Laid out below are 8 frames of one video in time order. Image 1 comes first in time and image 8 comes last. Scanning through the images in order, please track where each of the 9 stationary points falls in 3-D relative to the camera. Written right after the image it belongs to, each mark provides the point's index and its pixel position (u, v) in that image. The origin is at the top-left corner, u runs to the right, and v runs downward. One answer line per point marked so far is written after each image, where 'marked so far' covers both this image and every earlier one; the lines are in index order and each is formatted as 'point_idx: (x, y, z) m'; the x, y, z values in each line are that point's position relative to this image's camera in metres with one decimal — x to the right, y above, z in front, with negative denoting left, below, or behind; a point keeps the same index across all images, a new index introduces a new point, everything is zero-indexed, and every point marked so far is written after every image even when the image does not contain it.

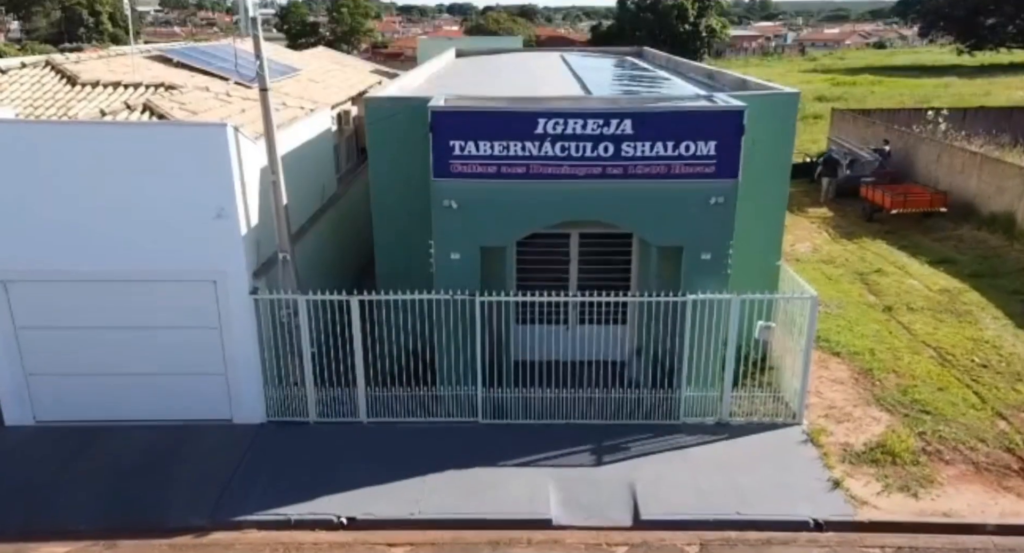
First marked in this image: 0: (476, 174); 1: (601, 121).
0: (-0.5, +1.3, +11.1) m
1: (+1.1, +2.0, +10.9) m
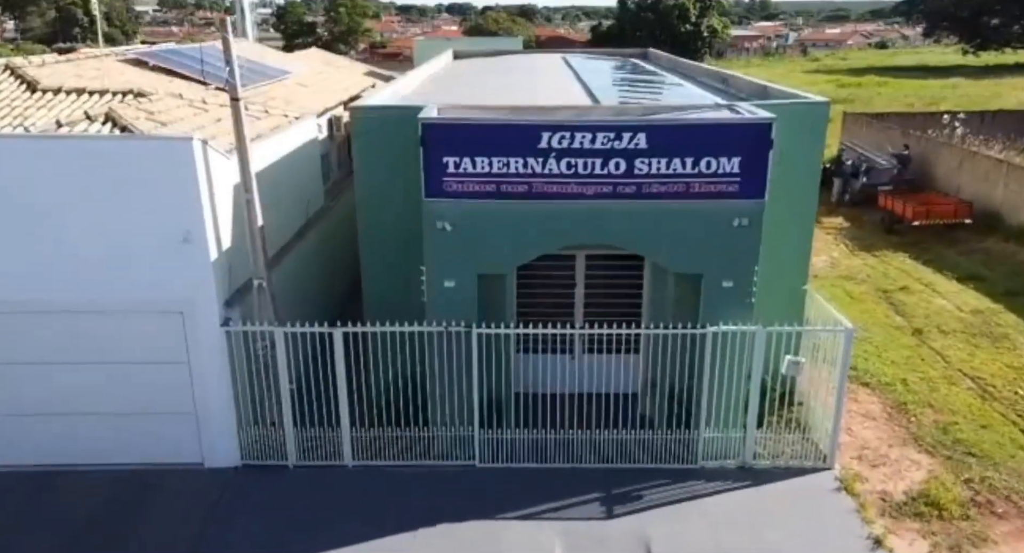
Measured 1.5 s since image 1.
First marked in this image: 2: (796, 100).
0: (-0.5, +1.0, +10.0) m
1: (+1.2, +1.6, +9.7) m
2: (+3.6, +2.3, +10.8) m
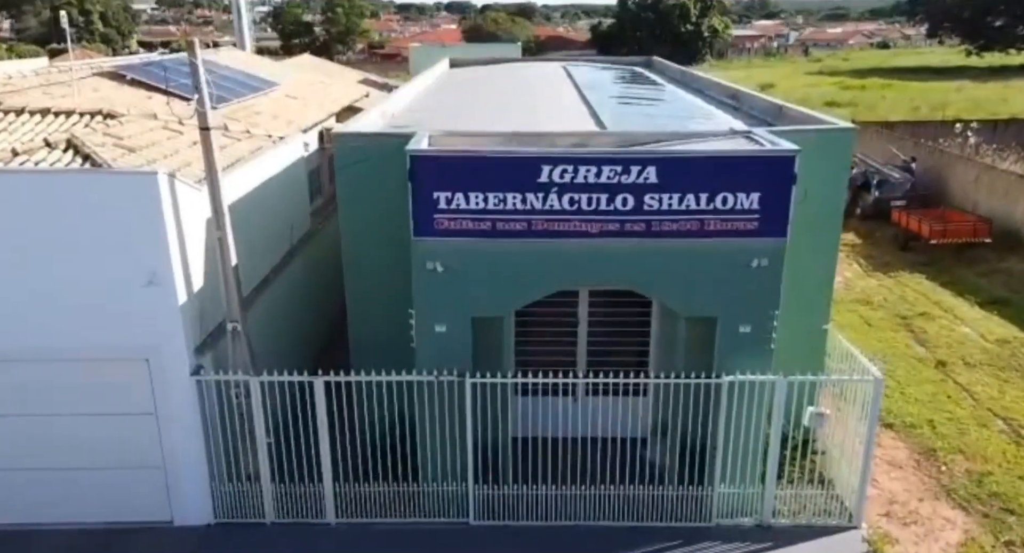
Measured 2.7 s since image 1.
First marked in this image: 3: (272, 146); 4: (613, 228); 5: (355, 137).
0: (-0.5, +0.5, +9.1) m
1: (+1.1, +1.1, +8.8) m
2: (+3.6, +1.8, +9.9) m
3: (-3.7, +2.0, +12.9) m
4: (+1.1, +0.5, +9.0) m
5: (-1.8, +1.6, +9.6) m
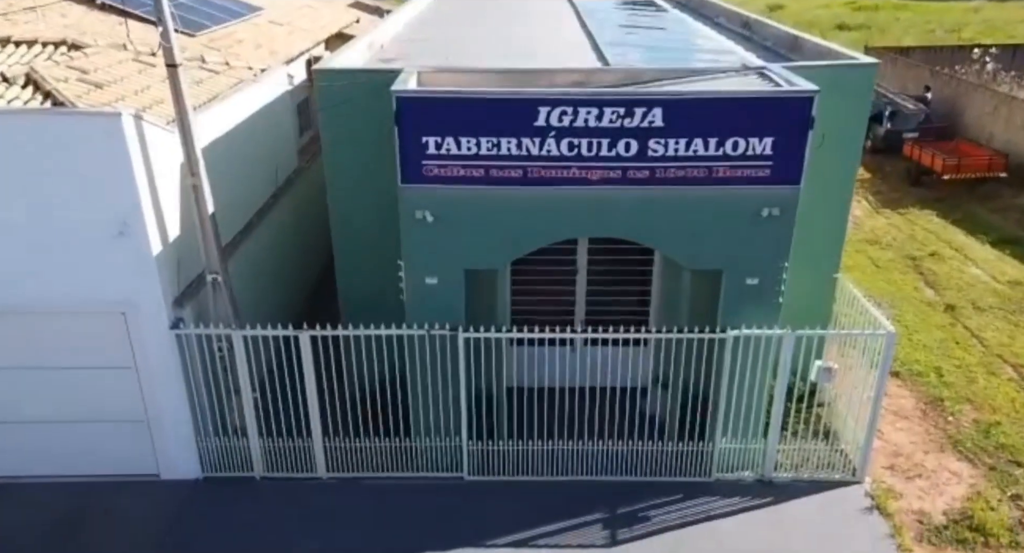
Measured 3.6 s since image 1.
0: (-0.6, +1.0, +8.5) m
1: (+1.1, +1.6, +8.2) m
2: (+3.5, +2.3, +9.2) m
3: (-3.7, +2.8, +12.2) m
4: (+1.0, +1.0, +8.5) m
5: (-1.9, +2.1, +8.9) m
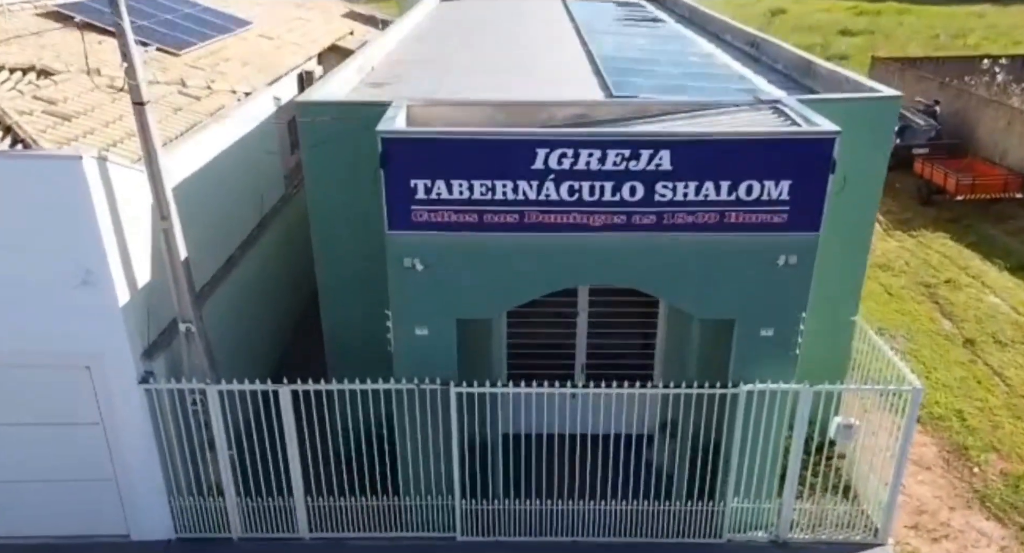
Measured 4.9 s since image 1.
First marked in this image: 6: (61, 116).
0: (-0.6, +0.5, +7.8) m
1: (+1.0, +1.1, +7.5) m
2: (+3.5, +1.8, +8.5) m
3: (-3.8, +2.3, +11.5) m
4: (+1.0, +0.5, +7.8) m
5: (-1.9, +1.6, +8.3) m
6: (-4.9, +1.8, +9.2) m
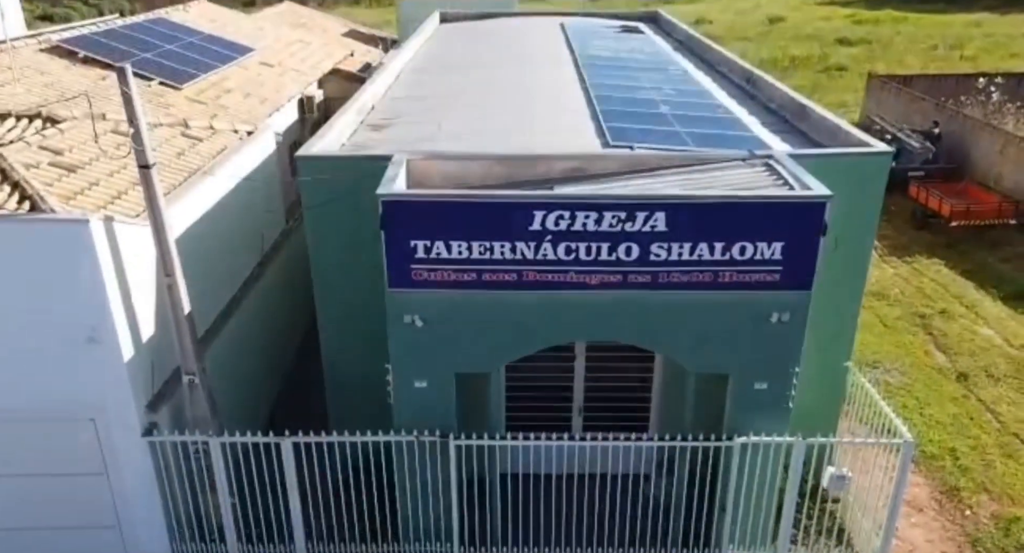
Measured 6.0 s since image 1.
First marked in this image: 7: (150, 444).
0: (-0.6, -0.1, +8.0) m
1: (+1.0, +0.6, +7.6) m
2: (+3.5, +1.3, +8.7) m
3: (-3.8, +1.8, +11.7) m
4: (+1.0, 0.0, +8.0) m
5: (-1.9, +1.1, +8.4) m
6: (-5.0, +1.2, +9.4) m
7: (-3.7, -1.7, +8.5) m
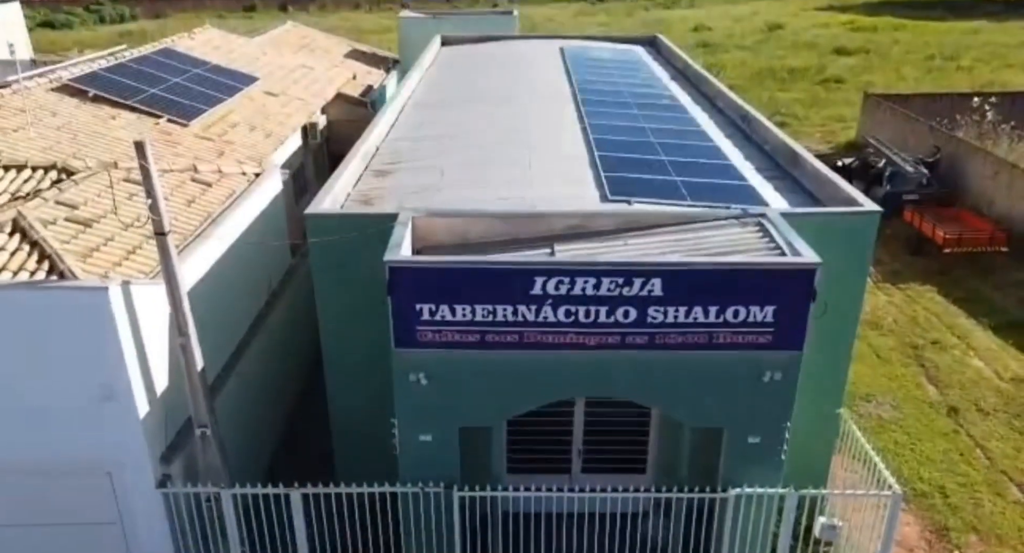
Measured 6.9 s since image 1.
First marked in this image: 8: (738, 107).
0: (-0.6, -0.7, +8.3) m
1: (+1.0, 0.0, +7.9) m
2: (+3.5, +0.7, +9.0) m
3: (-3.8, +1.2, +12.0) m
4: (+1.0, -0.6, +8.3) m
5: (-1.9, +0.5, +8.7) m
6: (-4.9, +0.6, +9.7) m
7: (-3.6, -2.3, +8.8) m
8: (+3.9, +2.9, +14.5) m
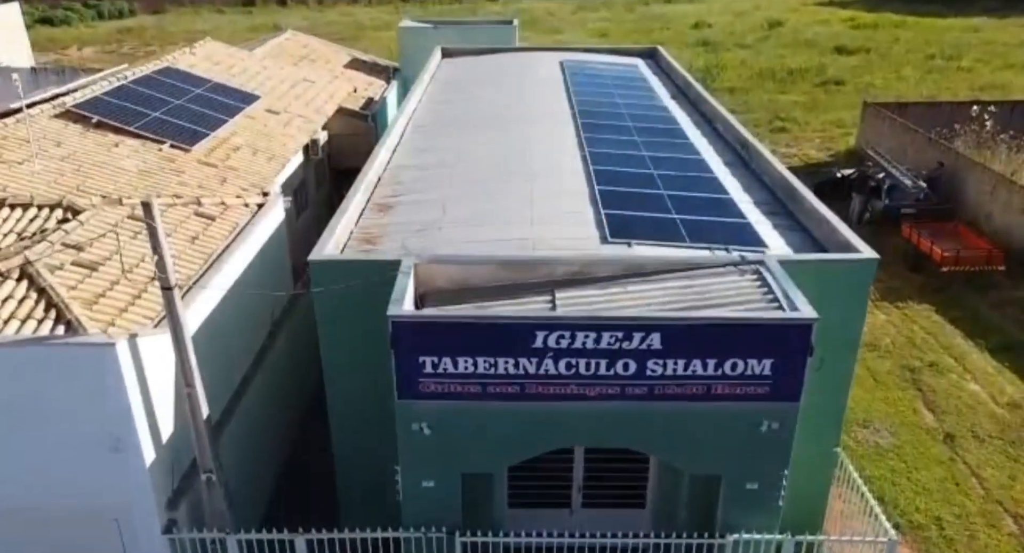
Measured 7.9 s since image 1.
0: (-0.6, -1.2, +8.4) m
1: (+1.0, -0.6, +8.0) m
2: (+3.5, +0.2, +9.1) m
3: (-3.8, +0.7, +12.1) m
4: (+1.0, -1.1, +8.4) m
5: (-1.9, 0.0, +8.8) m
6: (-4.9, +0.1, +9.7) m
7: (-3.6, -2.8, +8.9) m
8: (+3.9, +2.5, +14.6) m
